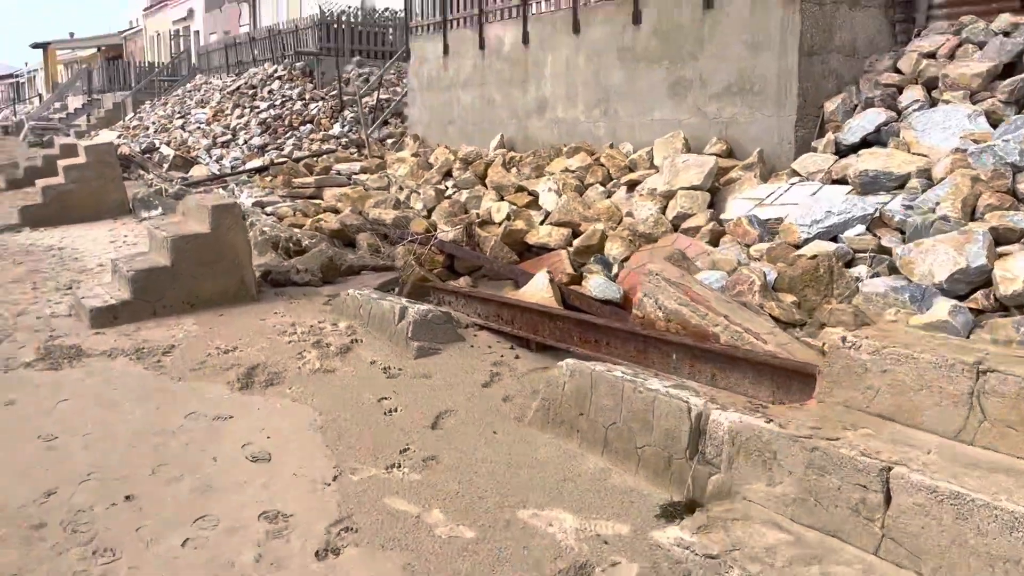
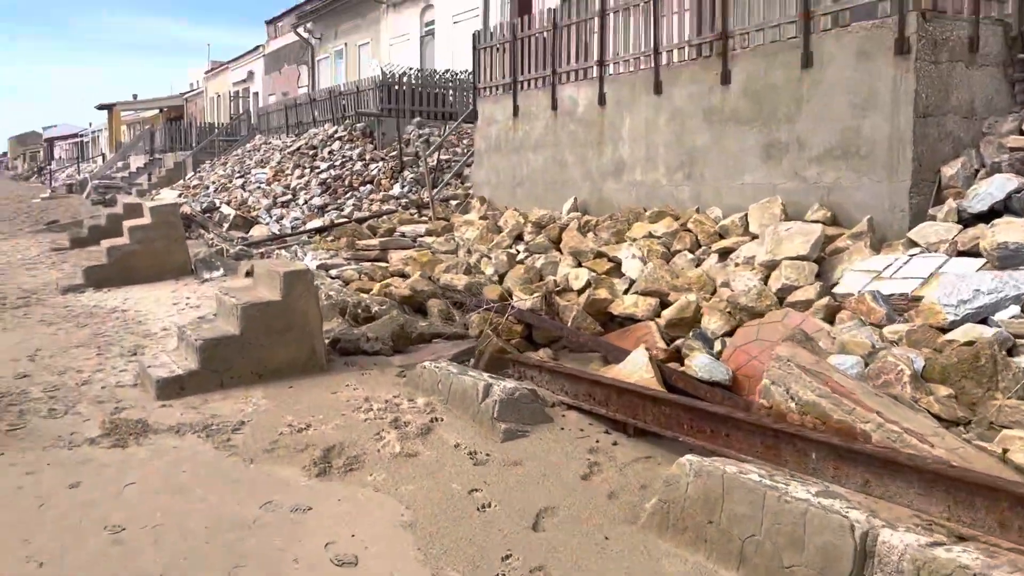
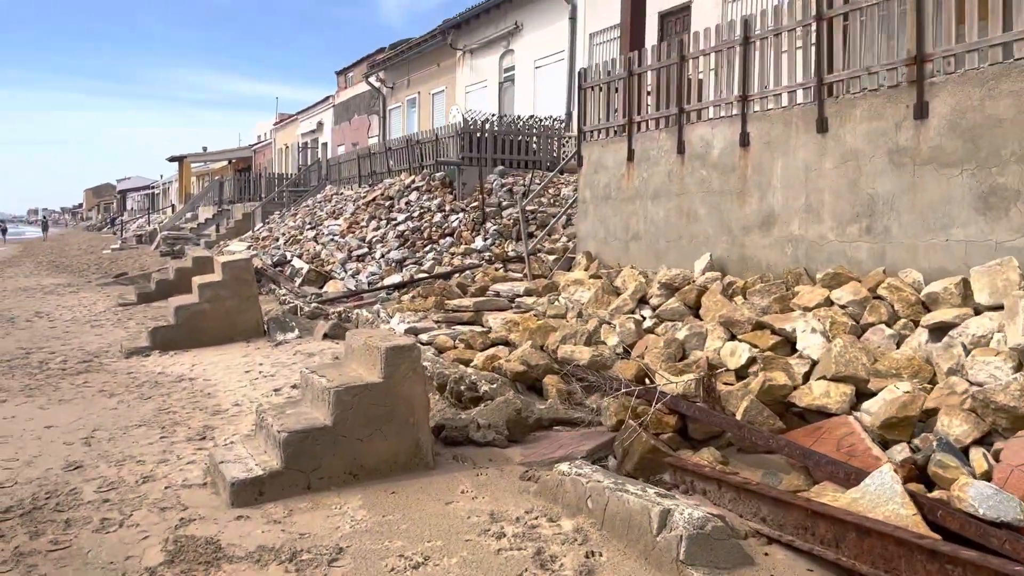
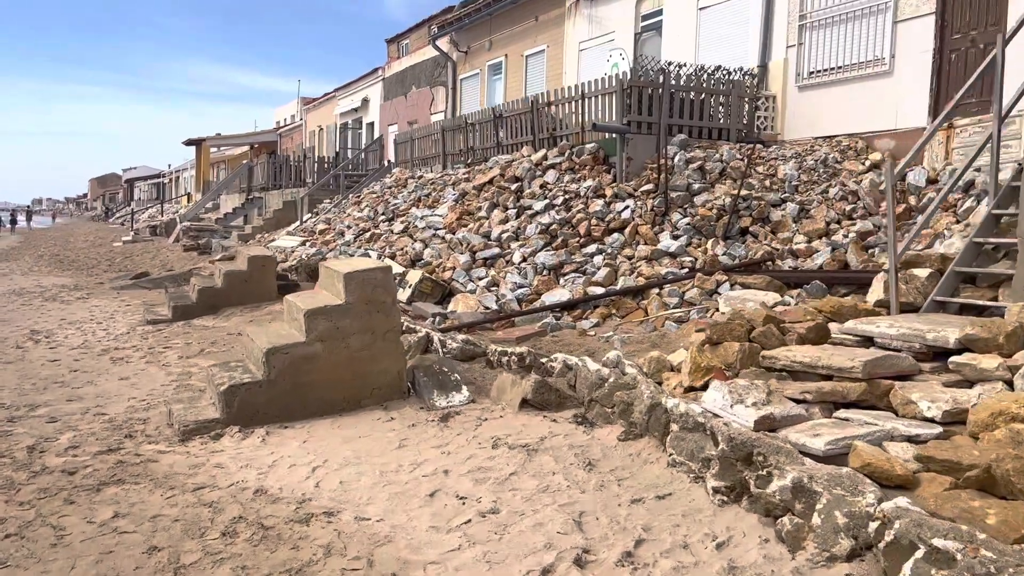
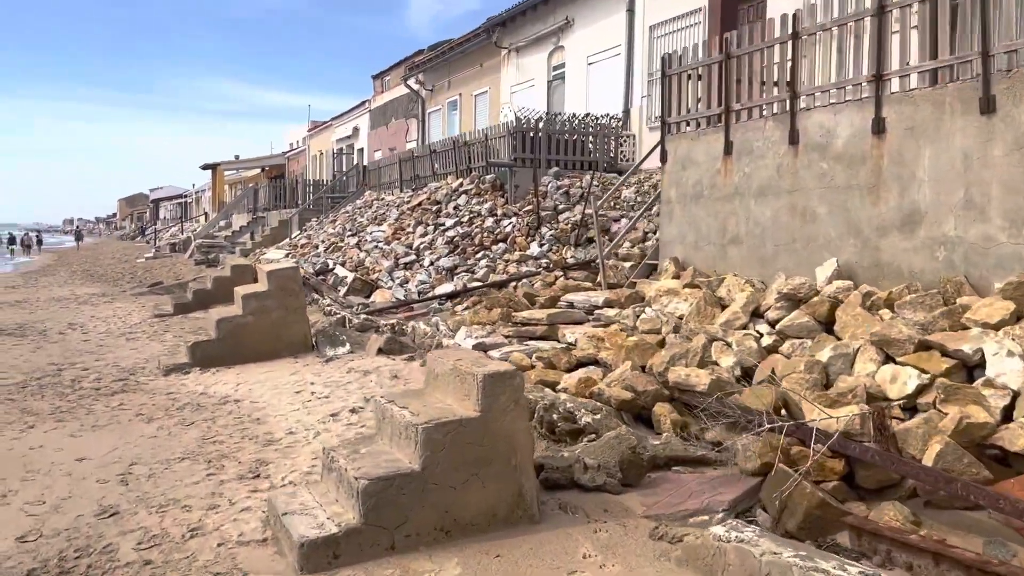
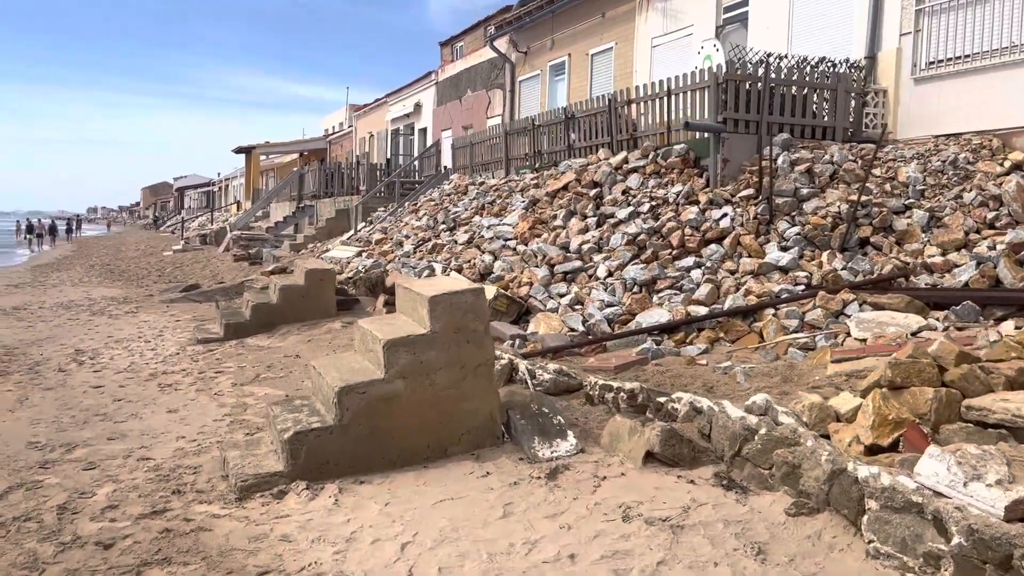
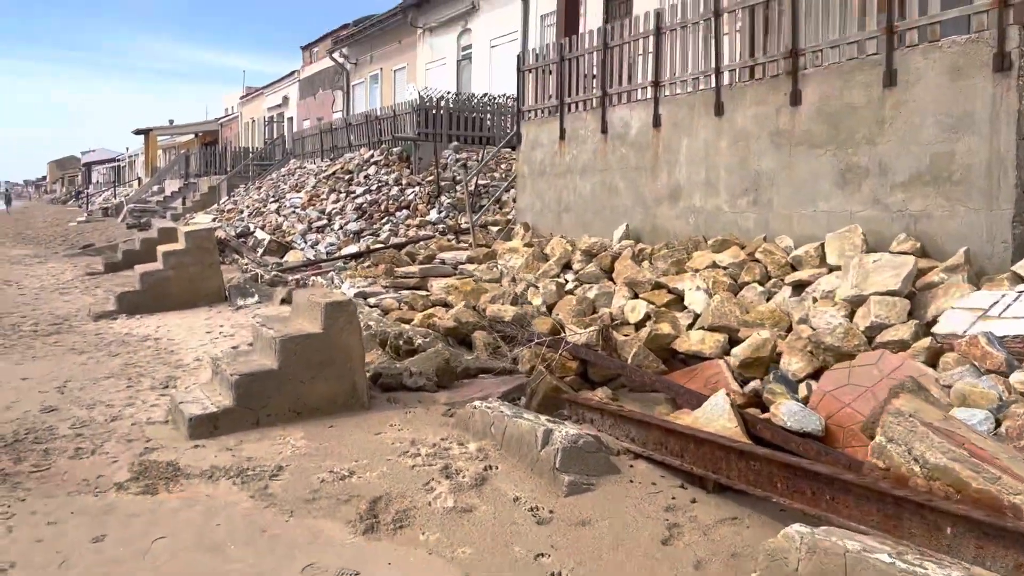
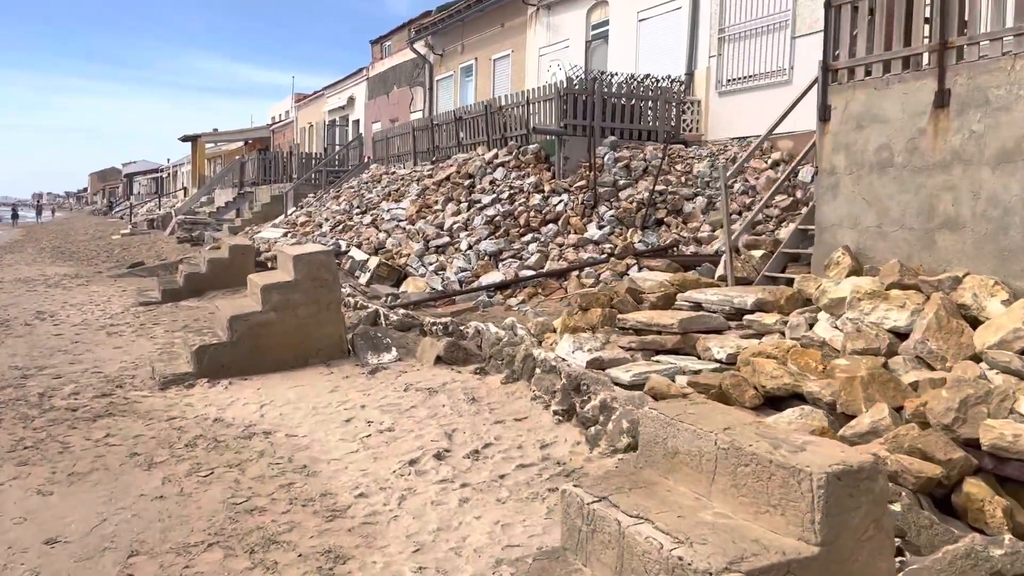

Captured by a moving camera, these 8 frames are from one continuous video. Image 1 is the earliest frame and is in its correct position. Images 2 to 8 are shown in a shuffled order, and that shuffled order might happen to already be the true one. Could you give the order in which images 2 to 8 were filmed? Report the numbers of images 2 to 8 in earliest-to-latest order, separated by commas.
2, 7, 3, 5, 8, 4, 6
